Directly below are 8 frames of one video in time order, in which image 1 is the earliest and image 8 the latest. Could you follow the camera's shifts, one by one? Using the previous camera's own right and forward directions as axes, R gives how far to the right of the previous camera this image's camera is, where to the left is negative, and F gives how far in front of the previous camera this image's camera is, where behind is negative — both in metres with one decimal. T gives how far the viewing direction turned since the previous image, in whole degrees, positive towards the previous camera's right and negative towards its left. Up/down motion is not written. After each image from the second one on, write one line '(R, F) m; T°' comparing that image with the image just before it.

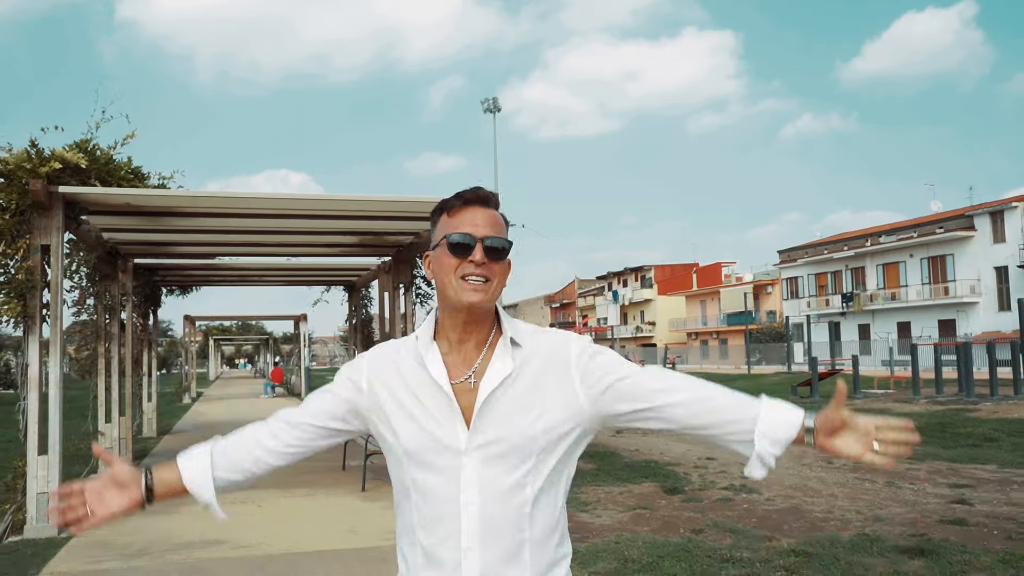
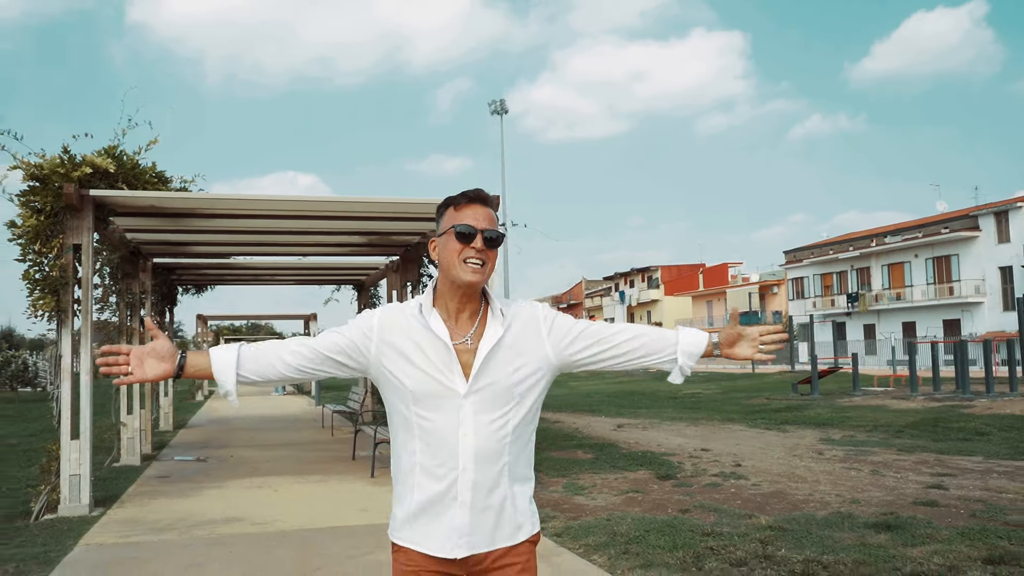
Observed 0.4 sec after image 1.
(+0.1, -0.4) m; -1°
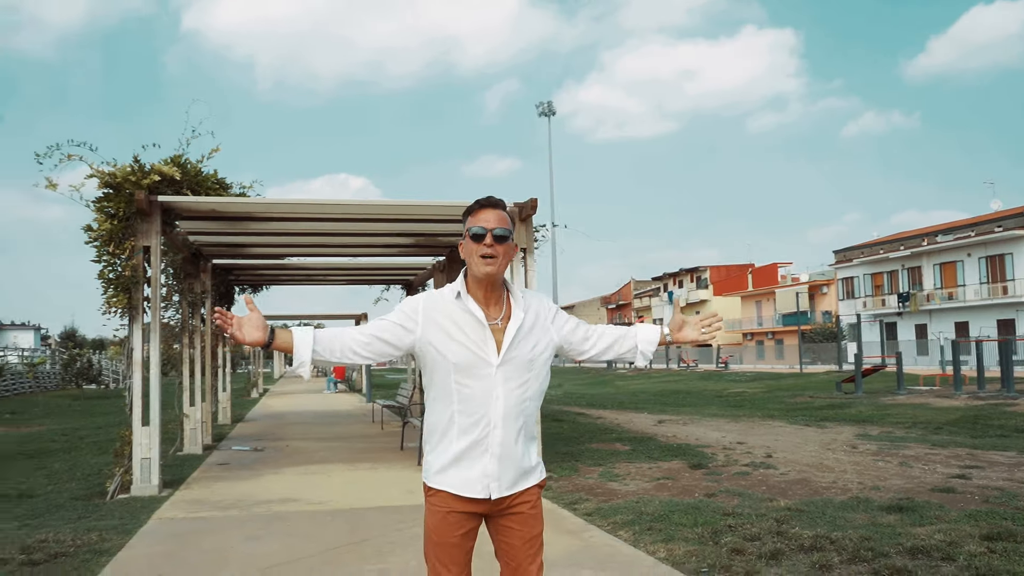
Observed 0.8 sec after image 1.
(+0.1, -0.4) m; -3°
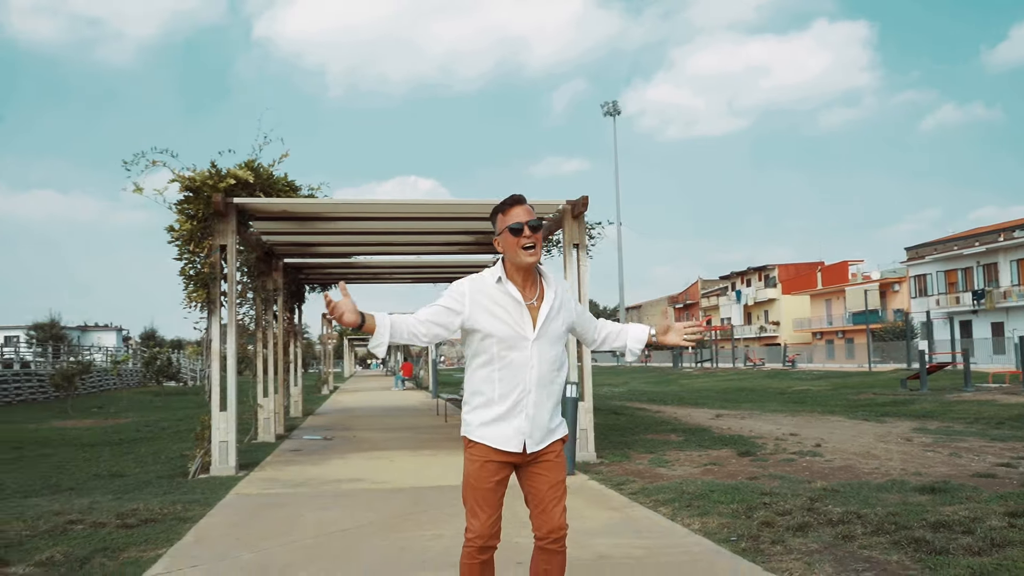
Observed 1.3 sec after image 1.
(+0.2, -0.4) m; -5°
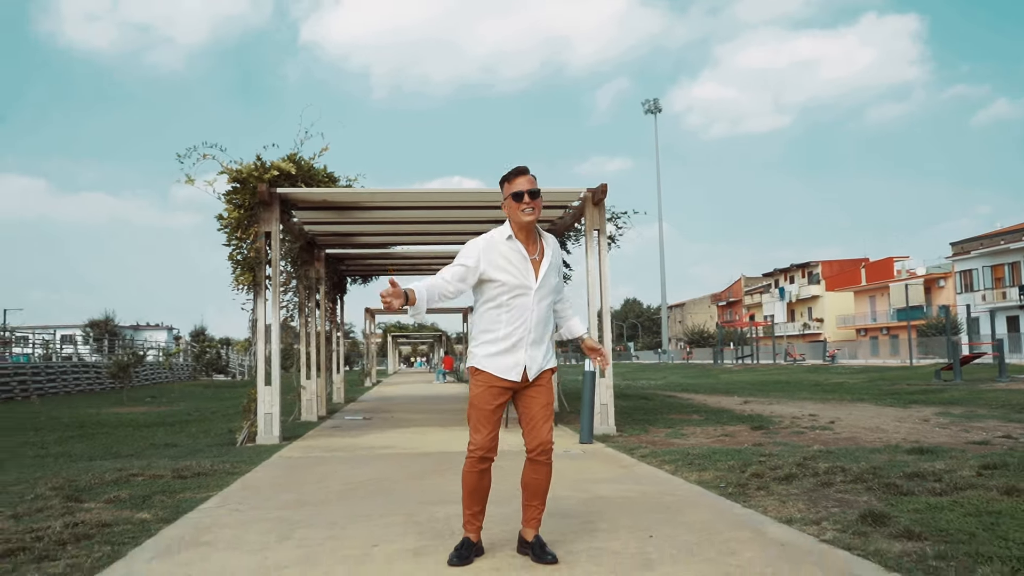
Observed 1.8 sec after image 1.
(+0.2, -0.5) m; -3°
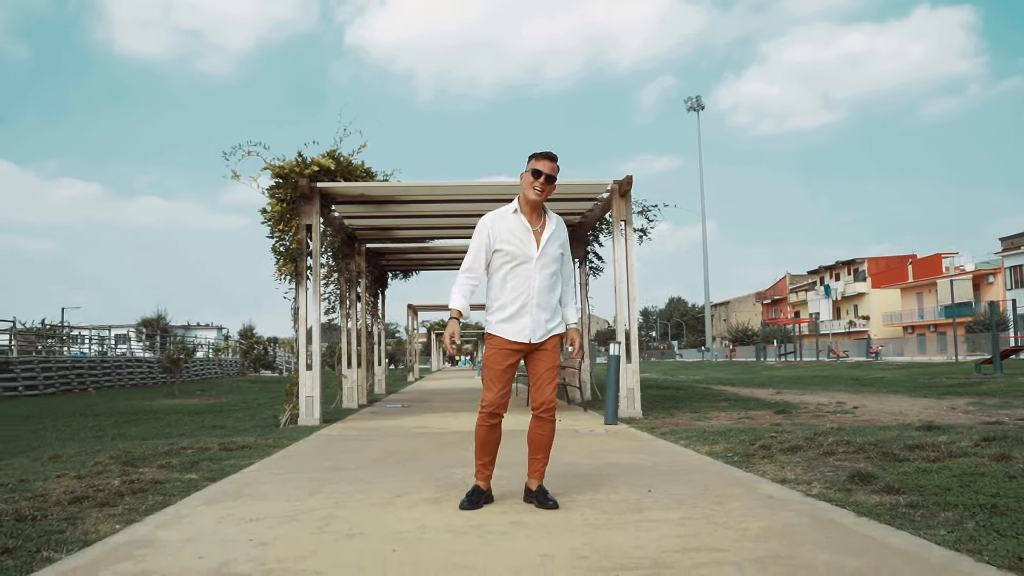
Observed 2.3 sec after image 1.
(+0.2, -0.4) m; -3°
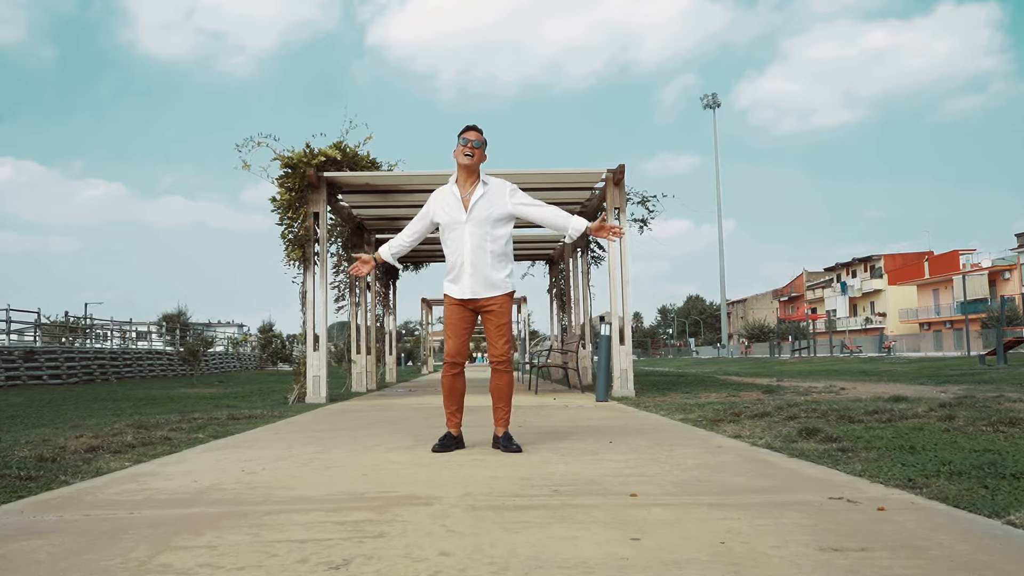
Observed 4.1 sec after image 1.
(+0.3, -0.4) m; -1°
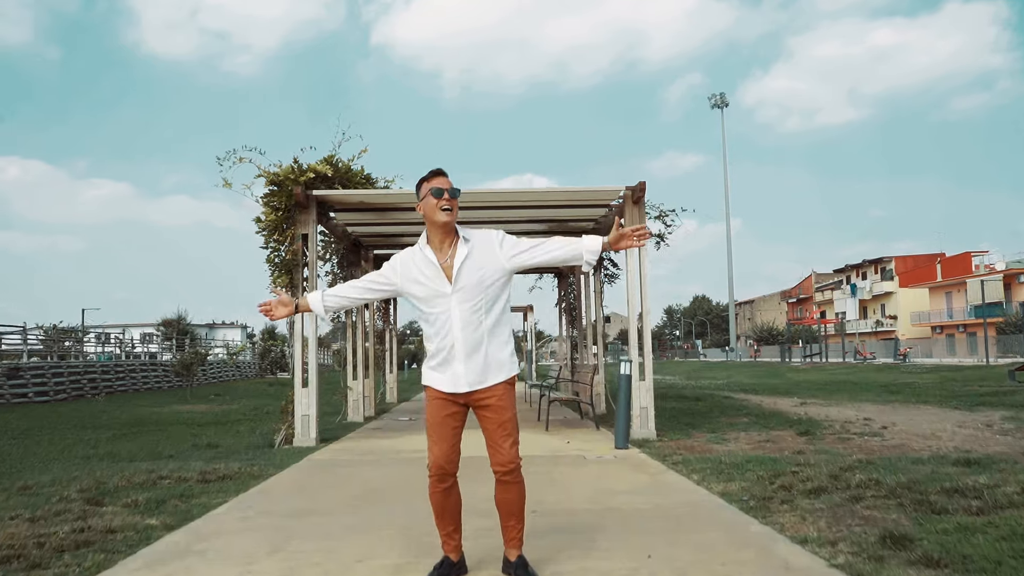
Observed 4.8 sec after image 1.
(0.0, +0.9) m; 0°
